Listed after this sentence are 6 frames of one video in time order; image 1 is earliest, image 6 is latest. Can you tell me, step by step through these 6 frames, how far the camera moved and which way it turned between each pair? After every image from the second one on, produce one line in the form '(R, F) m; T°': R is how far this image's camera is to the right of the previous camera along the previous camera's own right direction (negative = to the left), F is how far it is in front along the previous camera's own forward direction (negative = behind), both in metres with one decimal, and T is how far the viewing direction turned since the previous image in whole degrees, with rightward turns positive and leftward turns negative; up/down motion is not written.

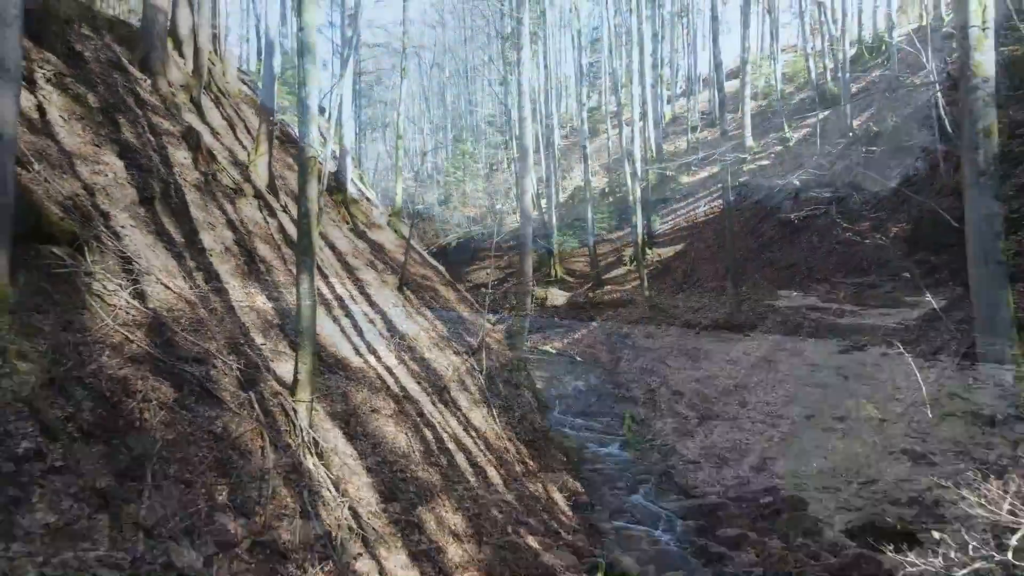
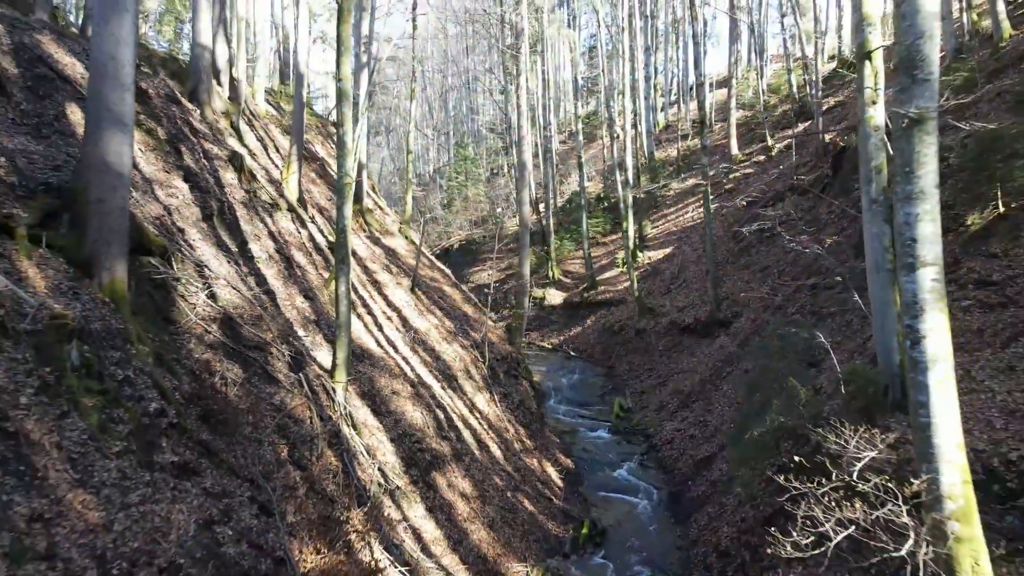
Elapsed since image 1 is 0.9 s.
(0.0, -1.5) m; 0°
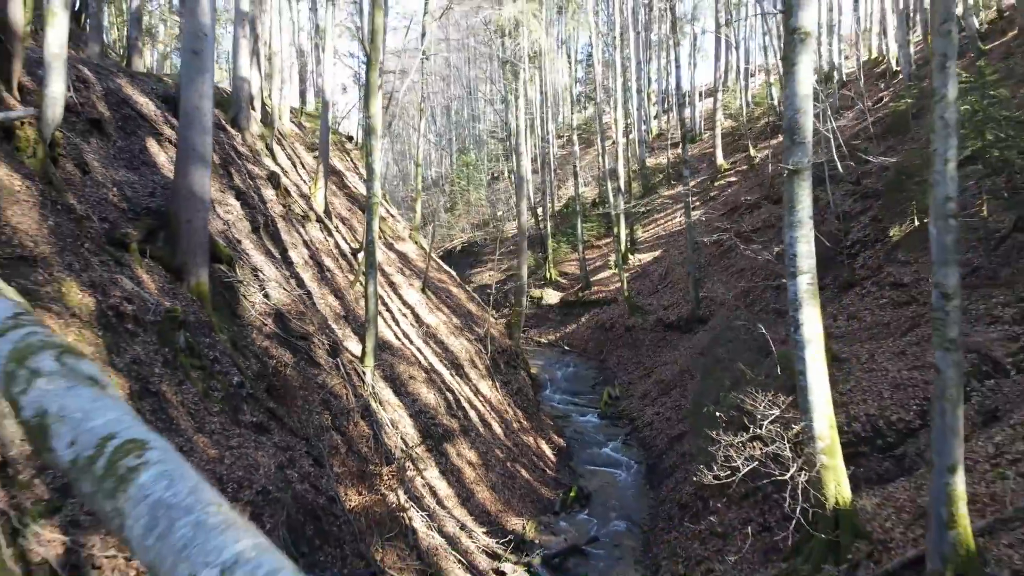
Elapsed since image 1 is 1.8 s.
(0.0, -1.8) m; 0°
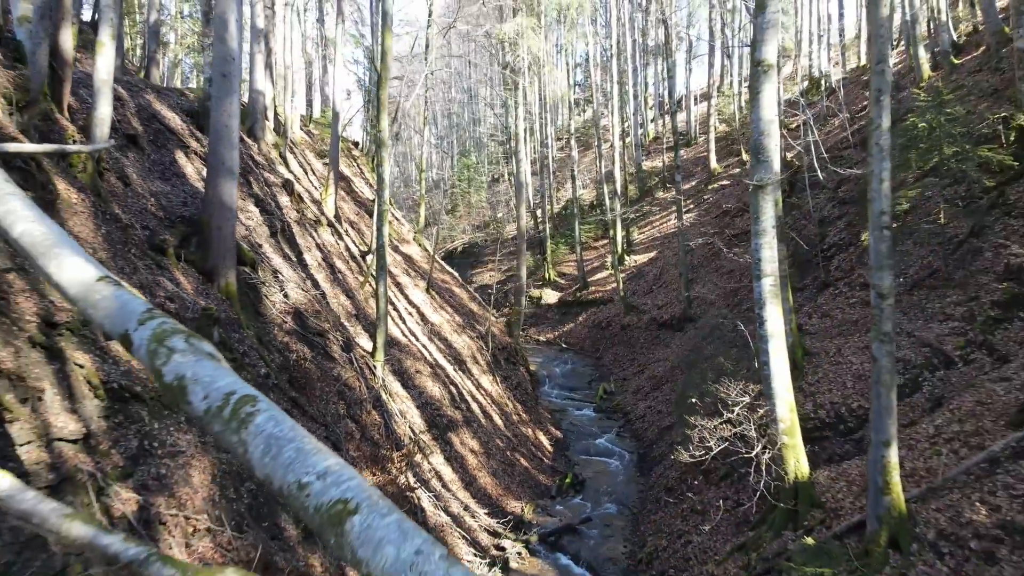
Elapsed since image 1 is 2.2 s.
(0.0, -0.8) m; 0°
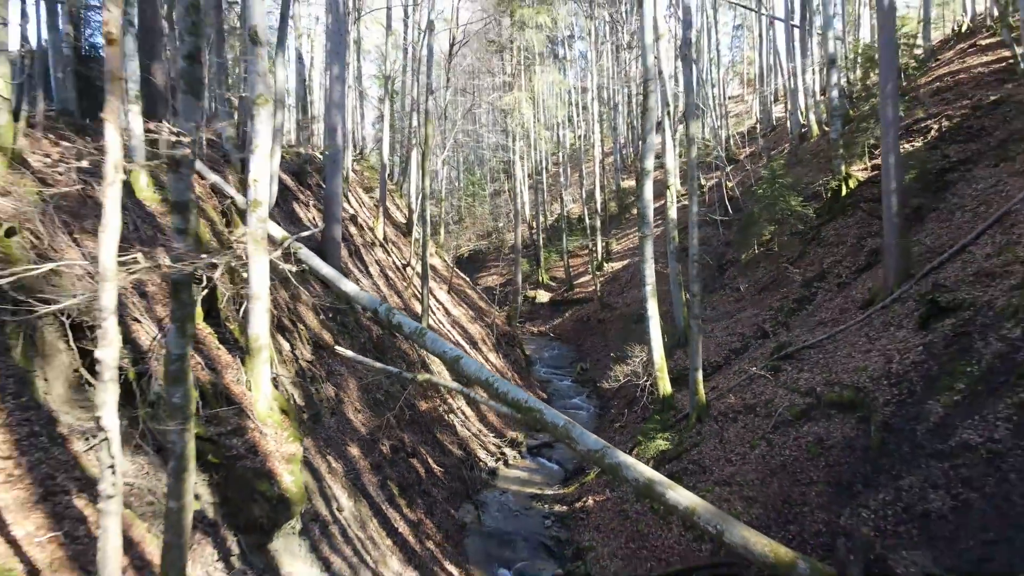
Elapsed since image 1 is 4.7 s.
(+0.1, -5.8) m; 0°
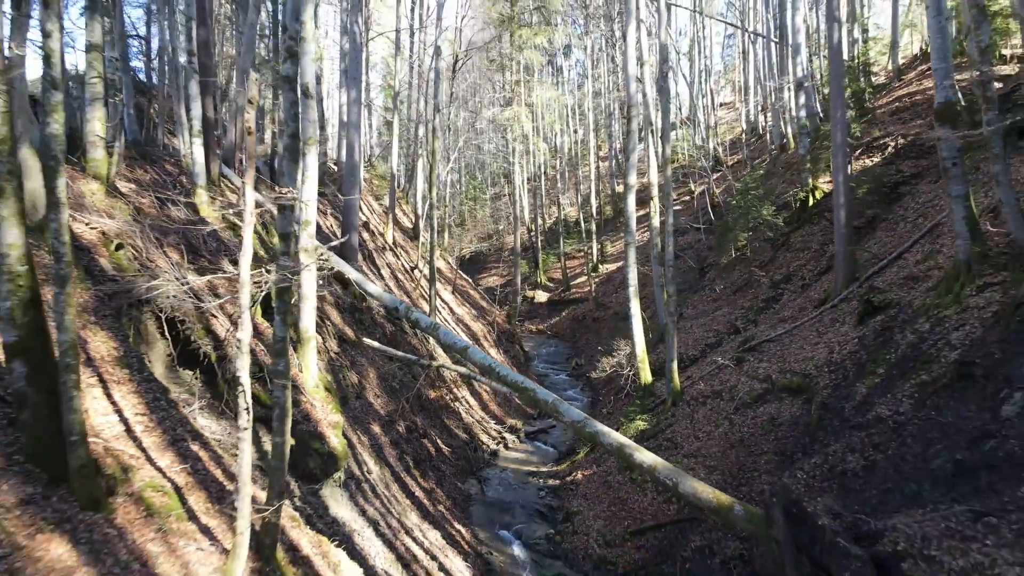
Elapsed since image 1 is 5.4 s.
(0.0, -1.7) m; 0°
